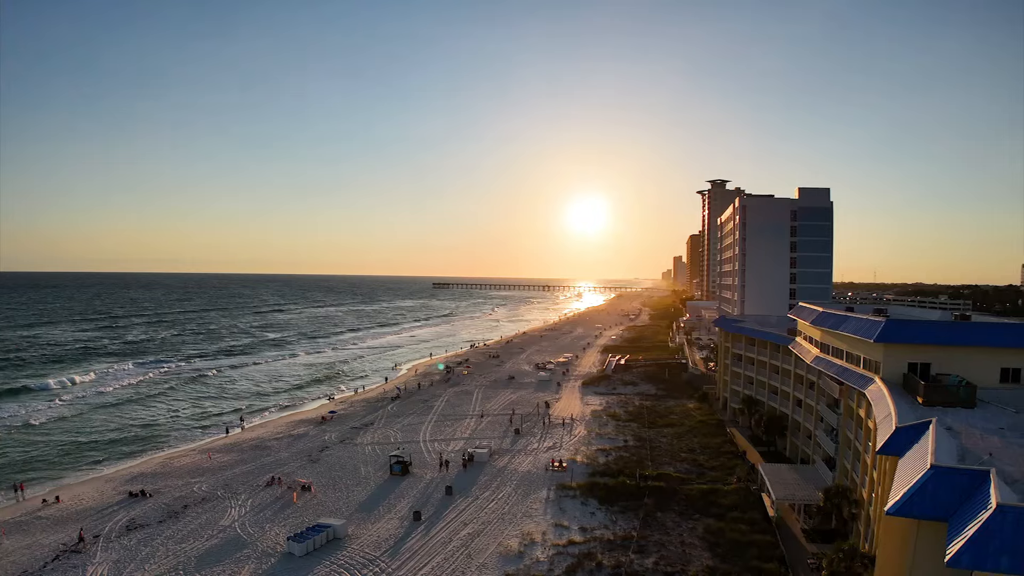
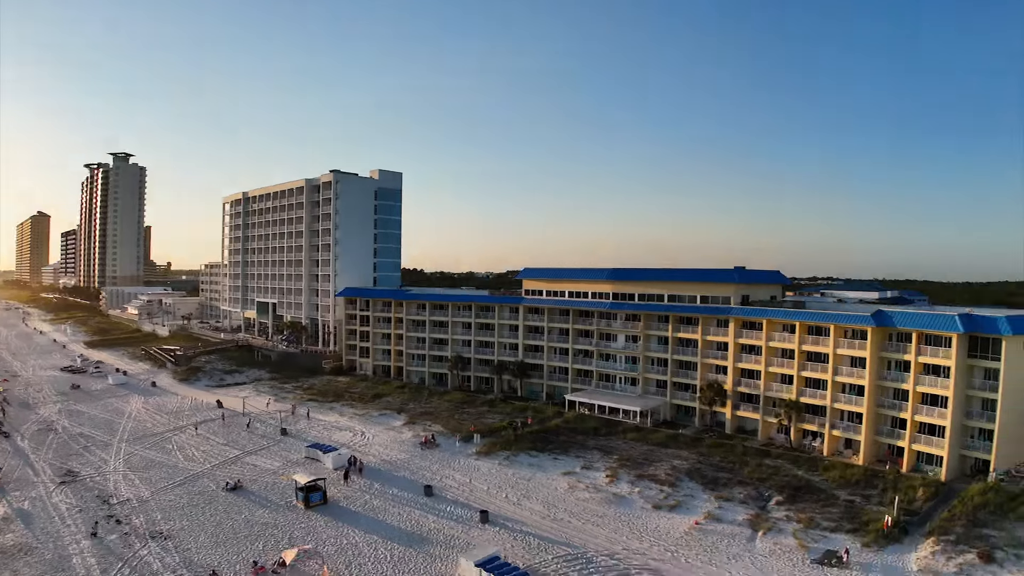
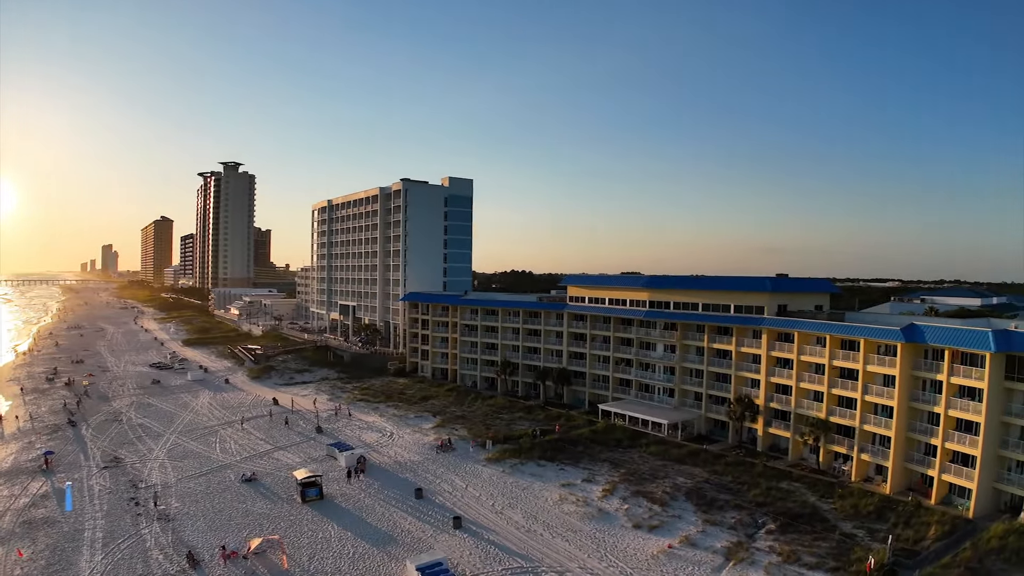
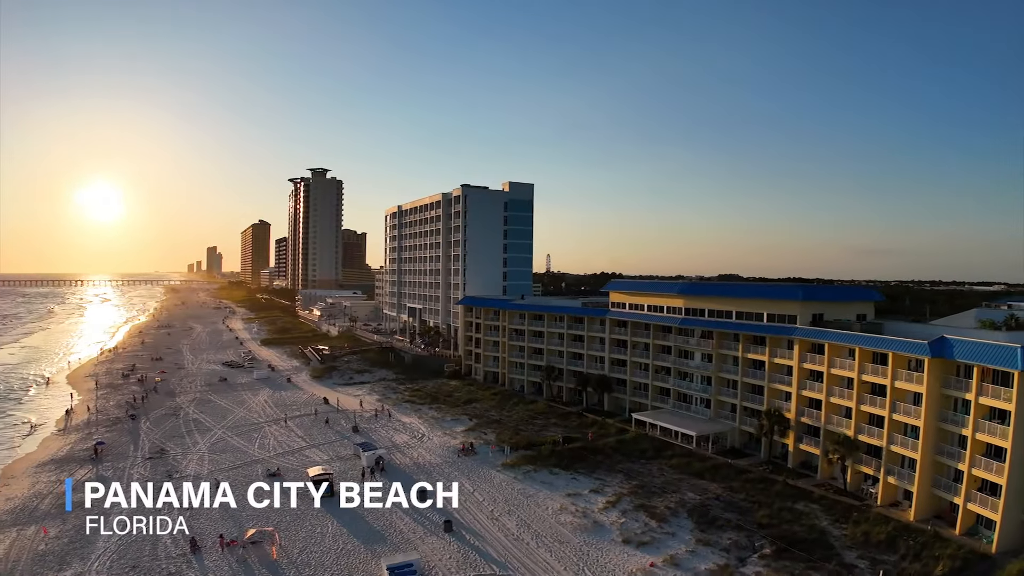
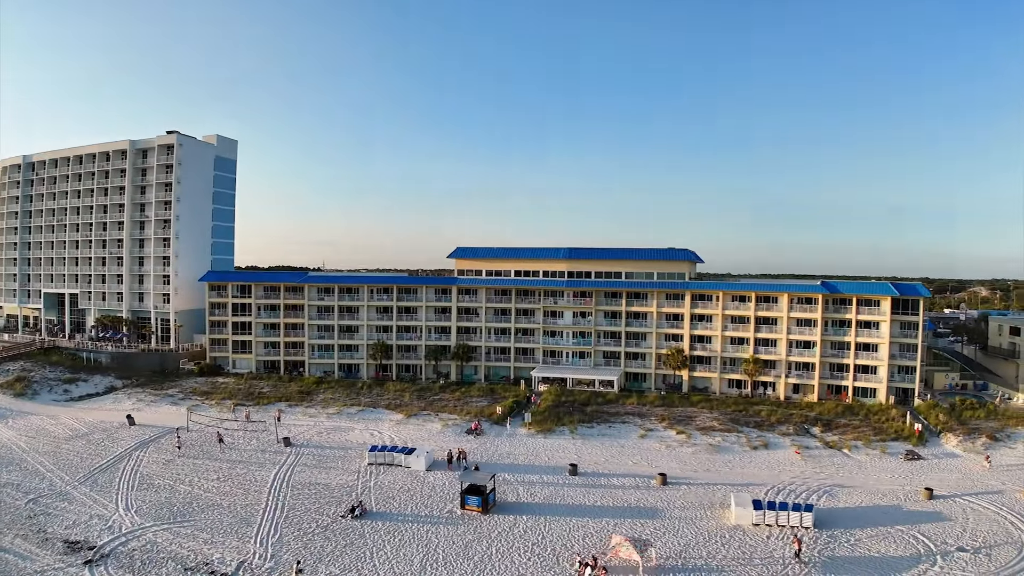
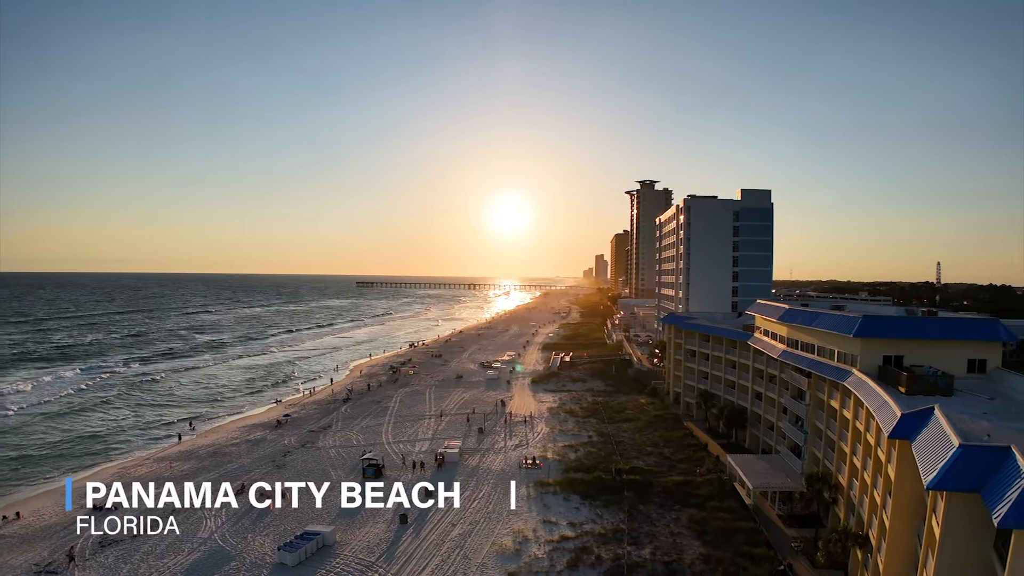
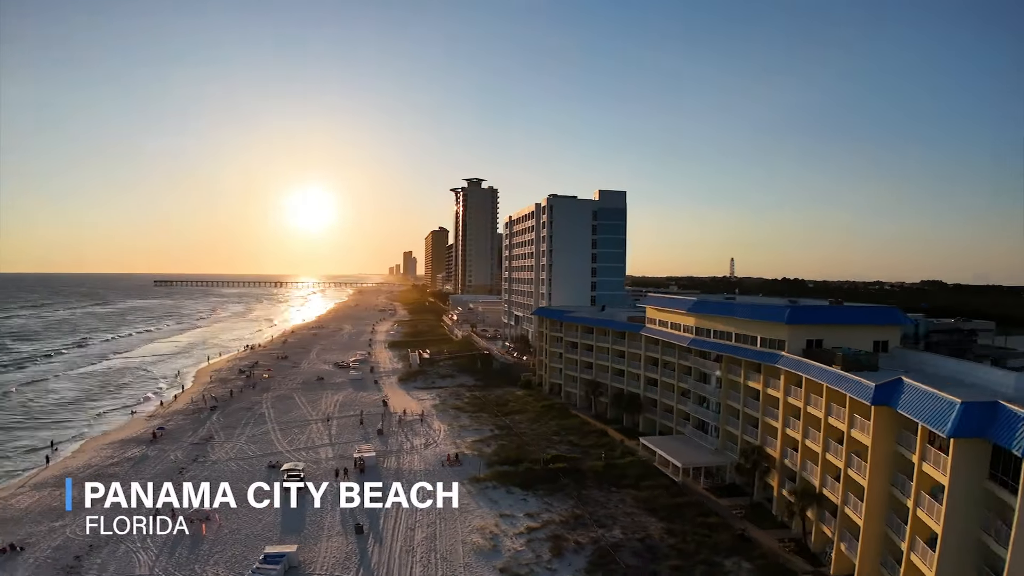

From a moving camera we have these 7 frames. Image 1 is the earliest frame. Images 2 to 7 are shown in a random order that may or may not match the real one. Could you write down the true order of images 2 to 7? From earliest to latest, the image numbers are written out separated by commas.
6, 7, 4, 3, 2, 5
